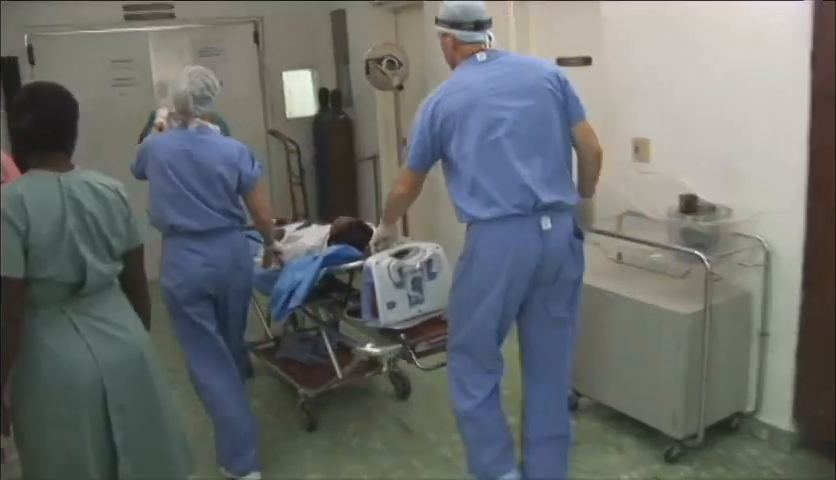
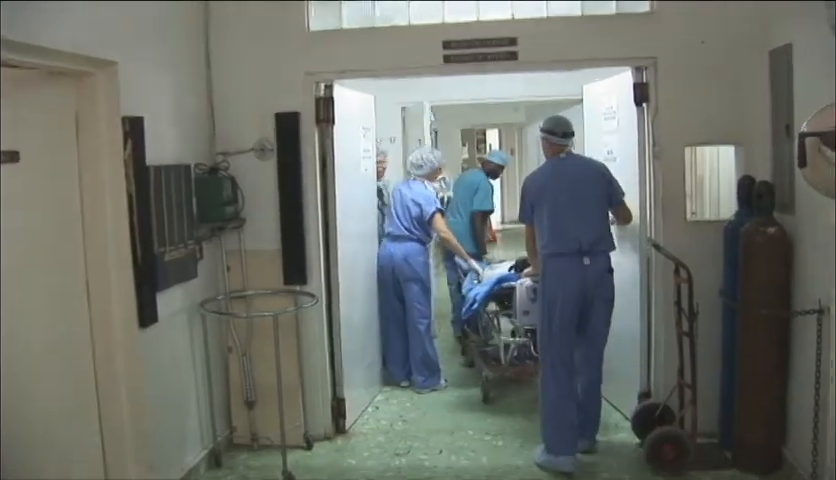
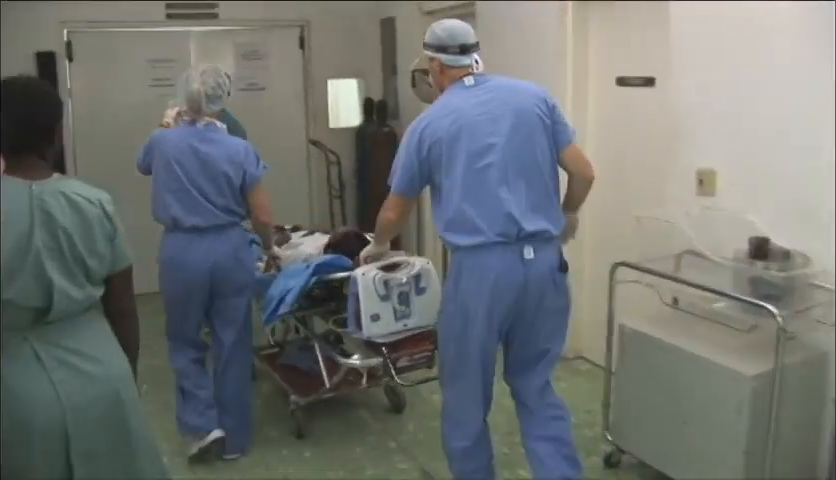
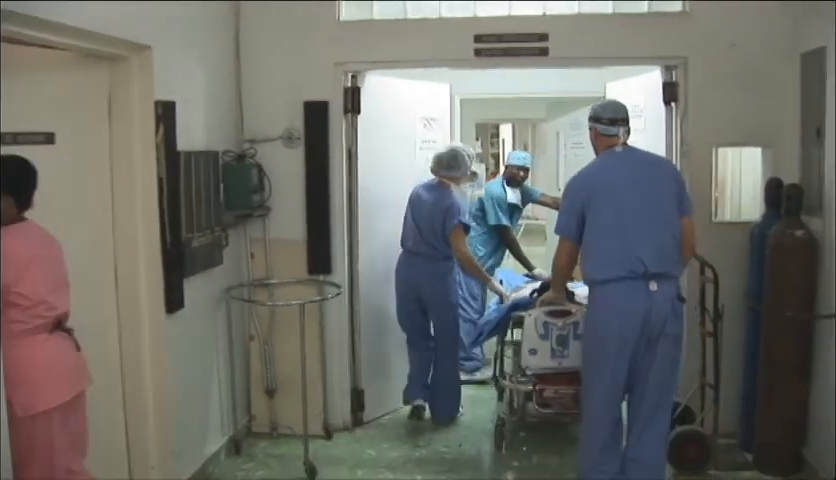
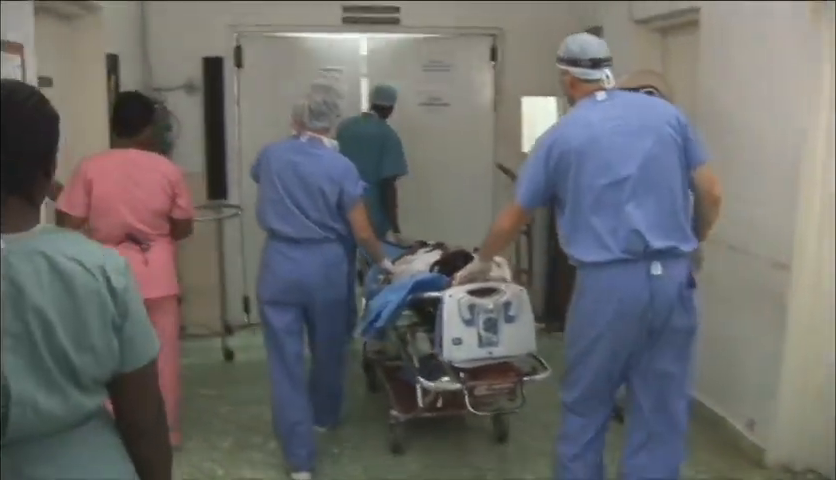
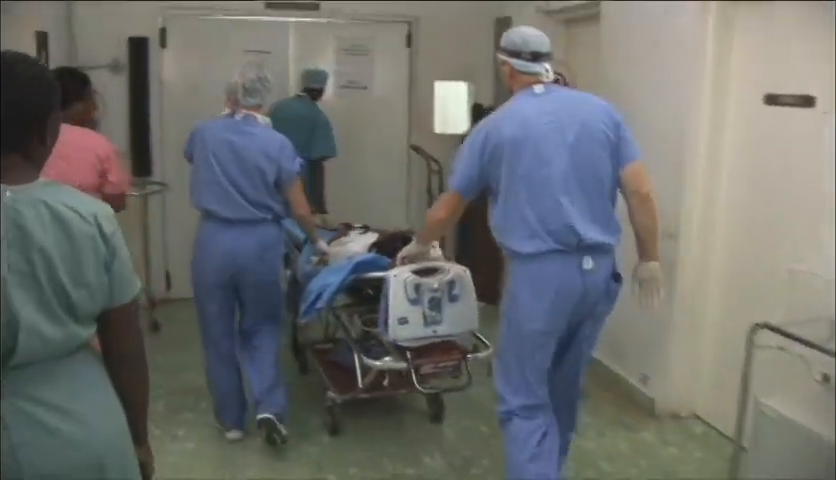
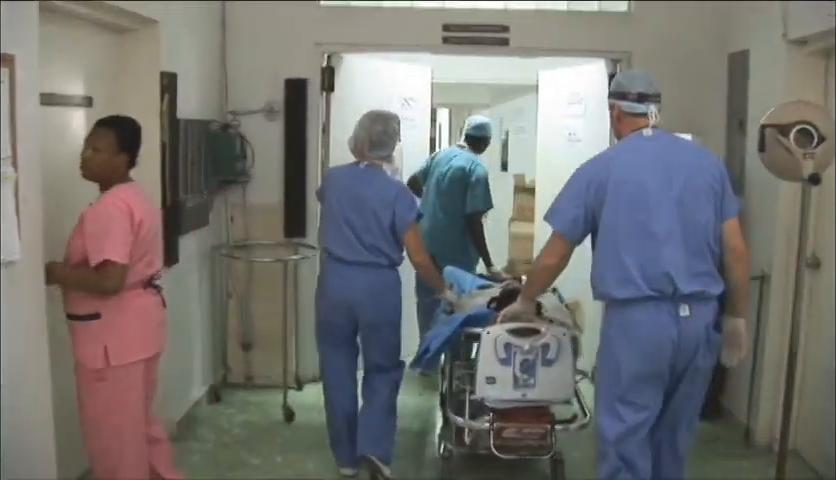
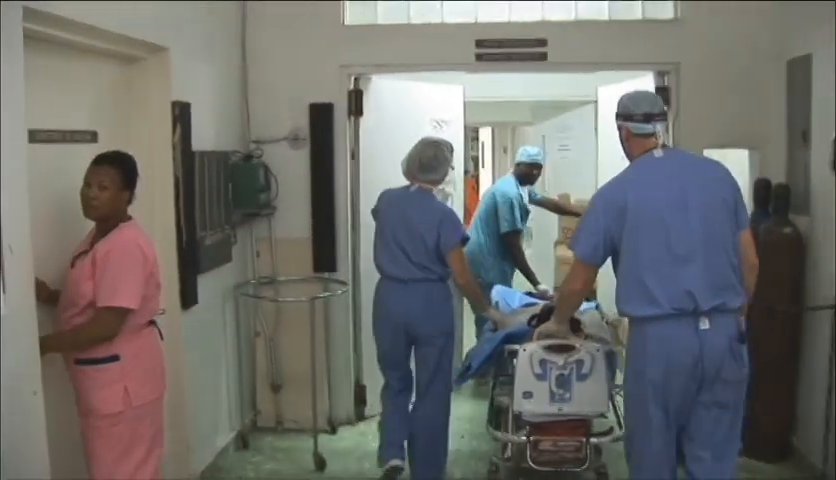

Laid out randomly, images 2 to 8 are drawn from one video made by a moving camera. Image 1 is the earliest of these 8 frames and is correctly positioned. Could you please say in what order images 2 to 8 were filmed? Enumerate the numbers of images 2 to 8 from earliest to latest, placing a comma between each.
3, 6, 5, 7, 8, 4, 2
